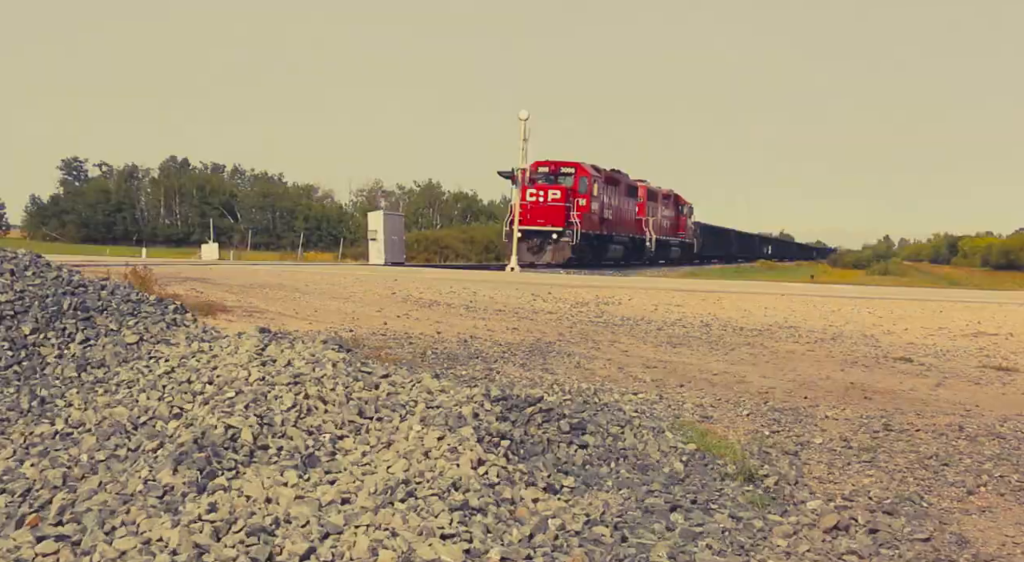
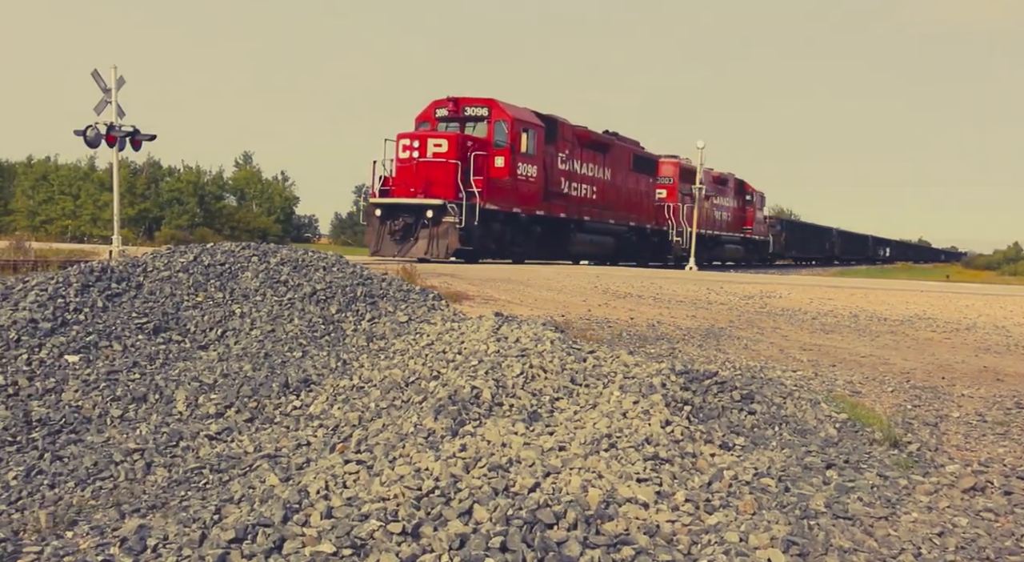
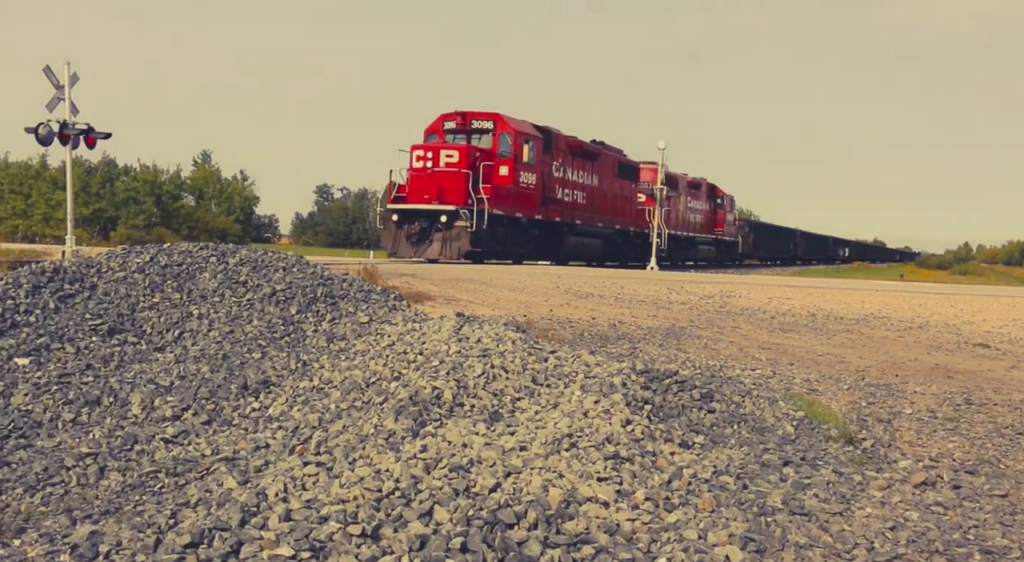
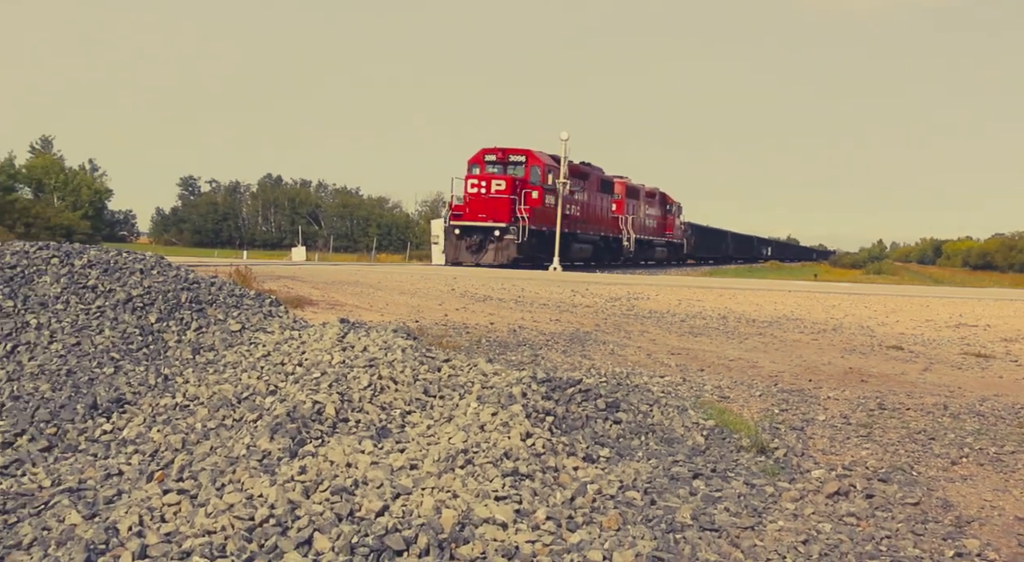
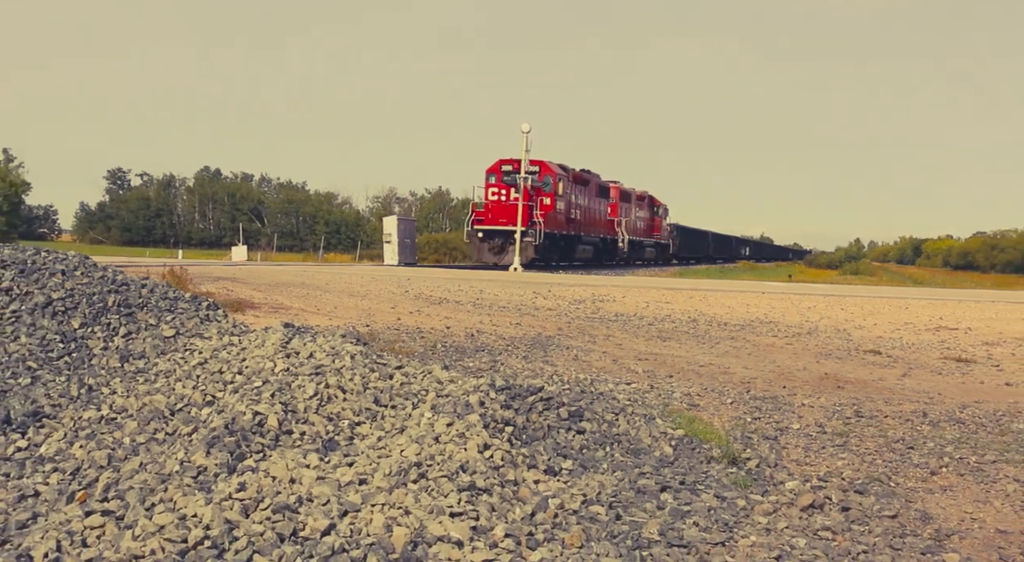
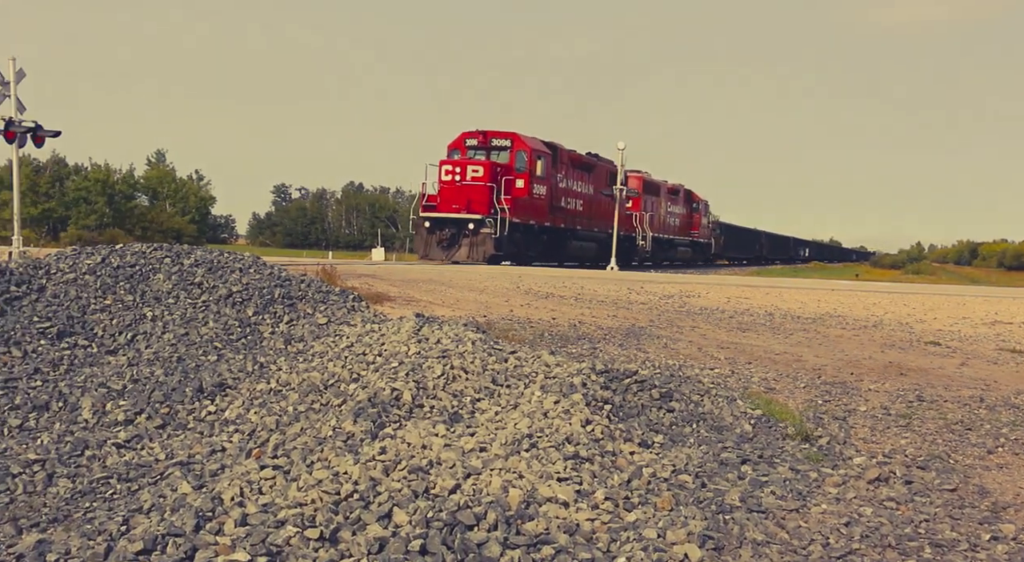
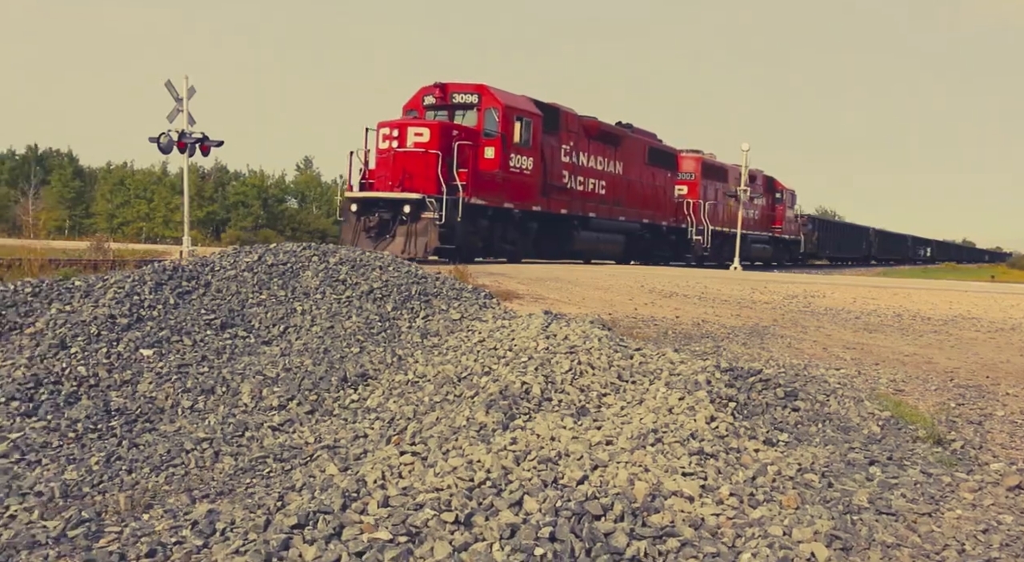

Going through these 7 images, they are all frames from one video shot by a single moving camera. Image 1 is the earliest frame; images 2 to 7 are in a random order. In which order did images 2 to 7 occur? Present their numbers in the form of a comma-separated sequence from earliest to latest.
5, 4, 6, 3, 2, 7
